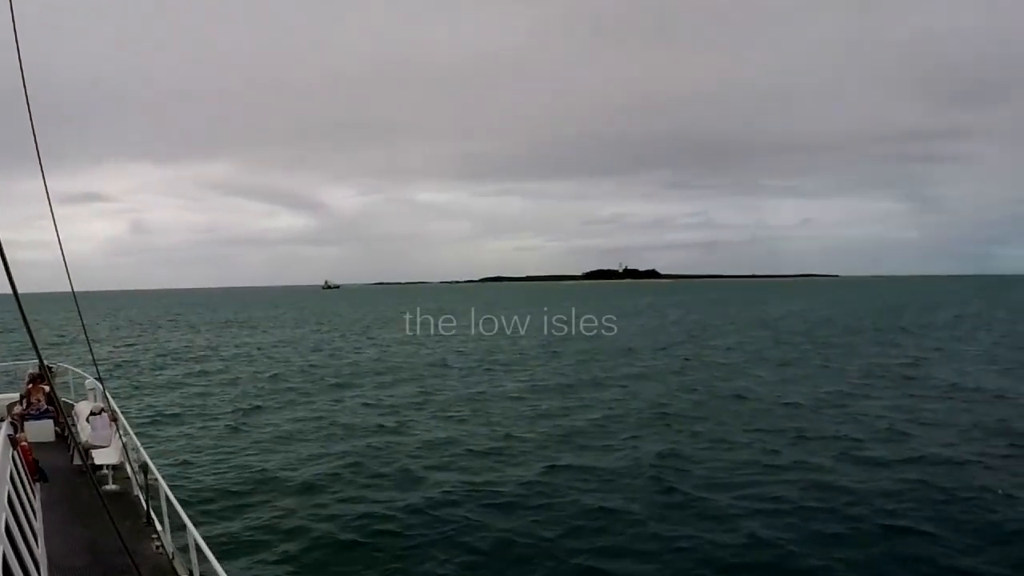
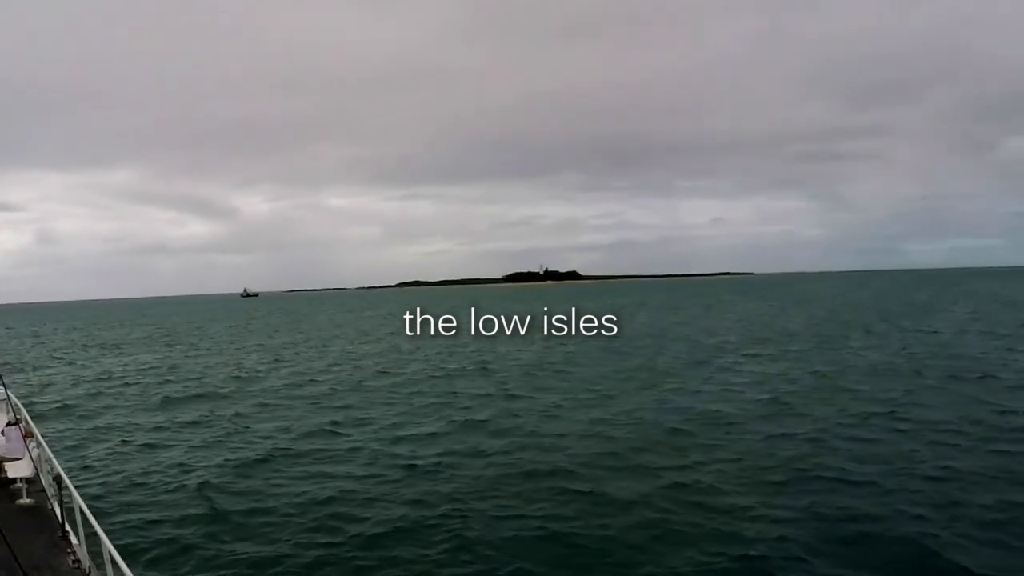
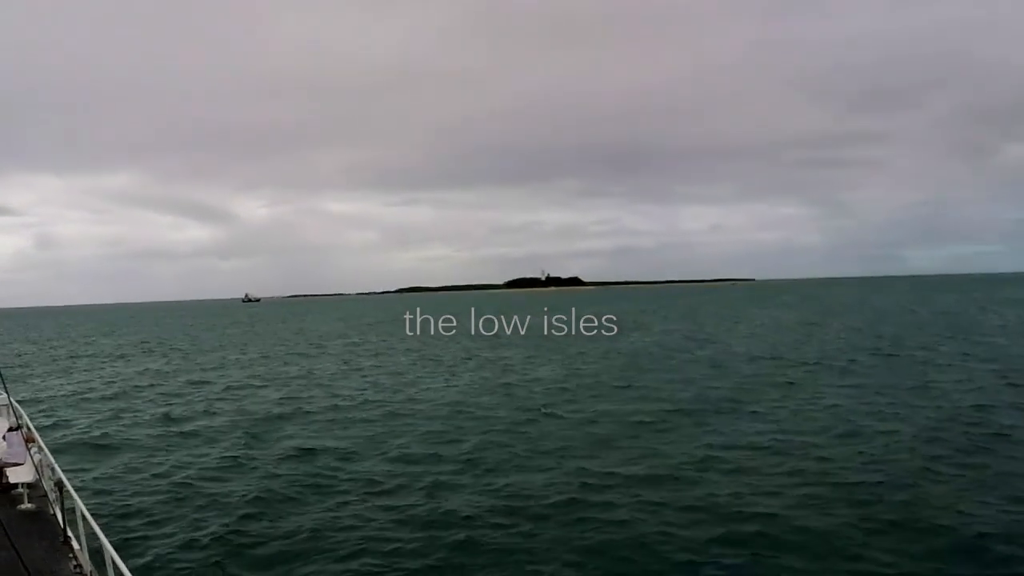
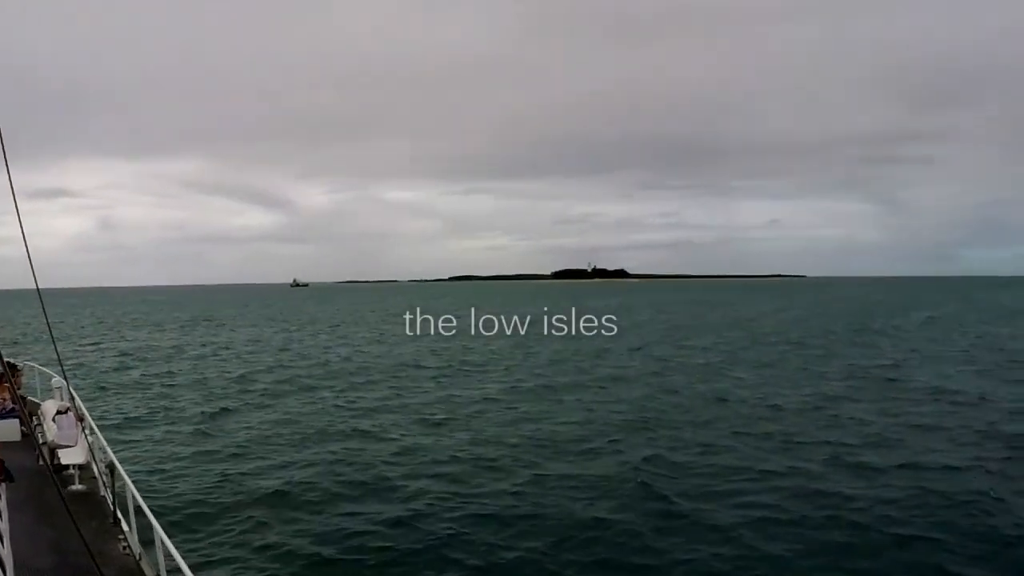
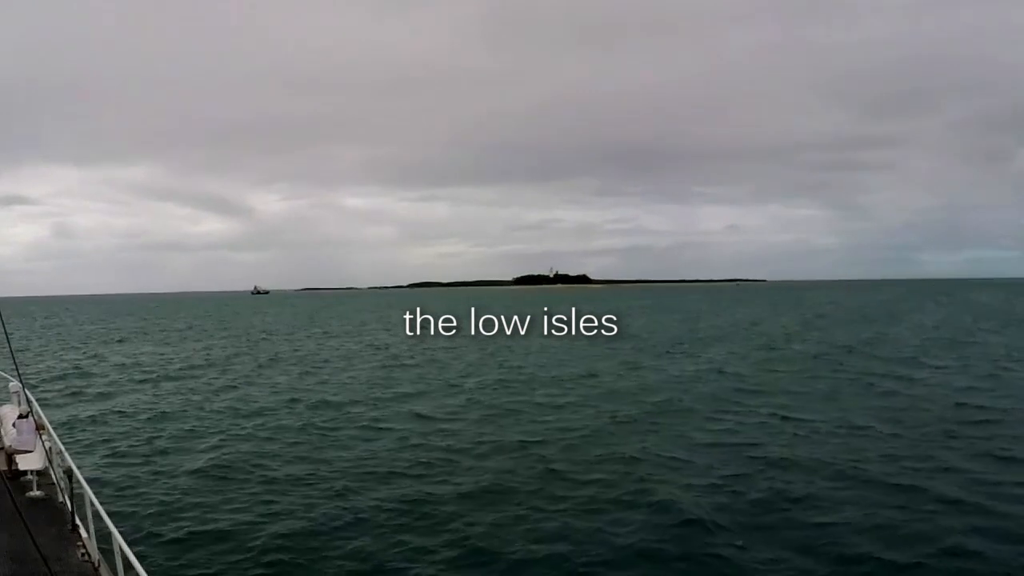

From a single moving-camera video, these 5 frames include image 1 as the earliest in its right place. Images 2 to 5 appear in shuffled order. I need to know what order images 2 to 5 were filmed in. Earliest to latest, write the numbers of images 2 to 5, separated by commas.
4, 5, 2, 3
